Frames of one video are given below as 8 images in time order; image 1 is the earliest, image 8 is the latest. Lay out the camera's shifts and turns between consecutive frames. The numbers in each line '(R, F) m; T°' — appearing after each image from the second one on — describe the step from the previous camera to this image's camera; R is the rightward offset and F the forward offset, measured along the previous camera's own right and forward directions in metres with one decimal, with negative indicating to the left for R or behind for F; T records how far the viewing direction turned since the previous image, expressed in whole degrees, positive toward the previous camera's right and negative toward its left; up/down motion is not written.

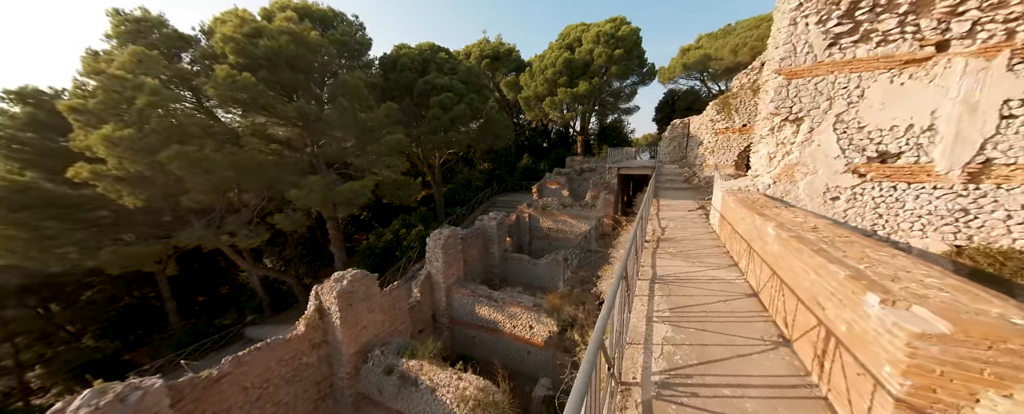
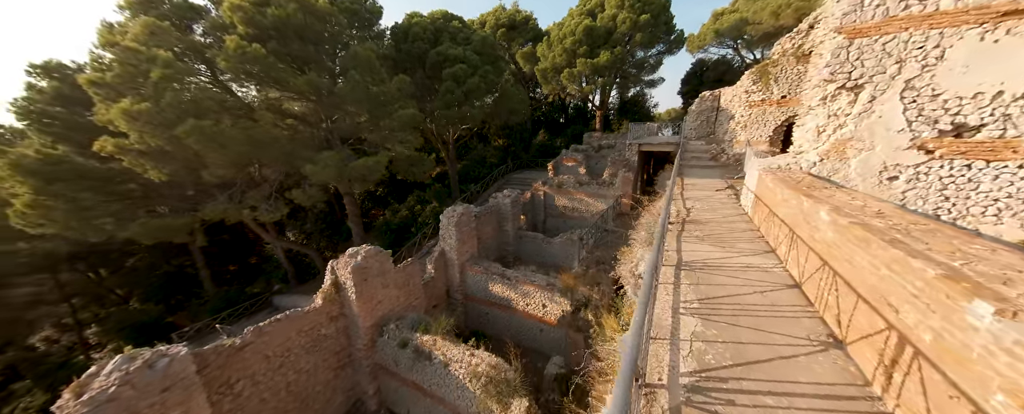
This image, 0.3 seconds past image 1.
(0.0, +0.2) m; -3°
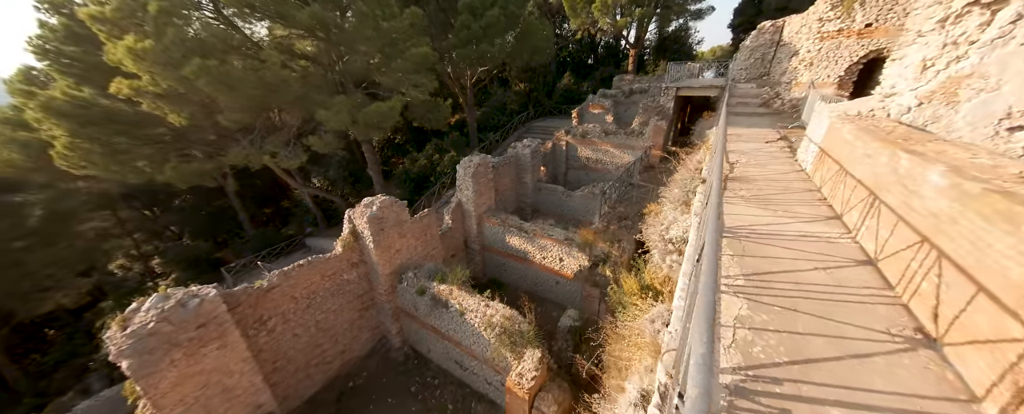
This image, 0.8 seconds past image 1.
(0.0, +0.4) m; -4°
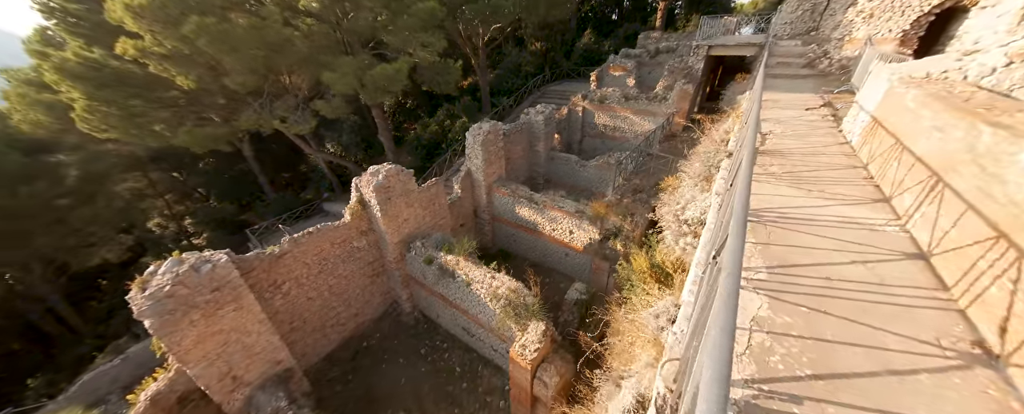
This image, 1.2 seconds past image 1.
(+0.1, +0.2) m; -3°
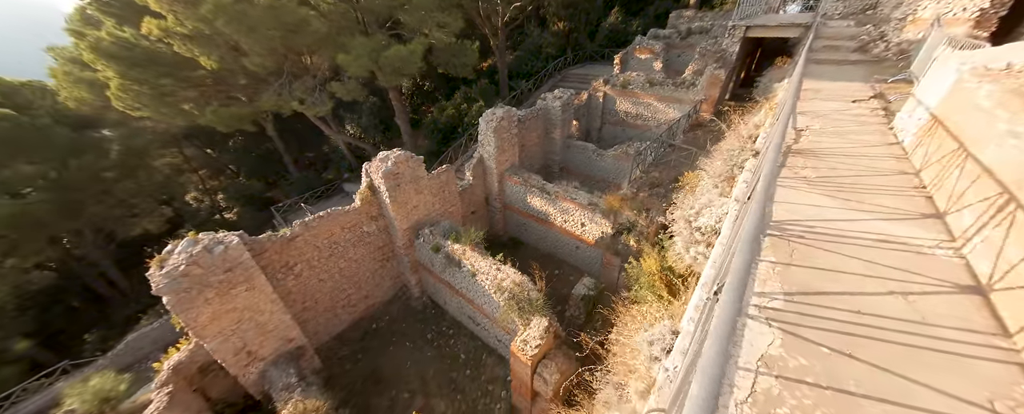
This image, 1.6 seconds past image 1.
(+0.2, +0.2) m; -3°
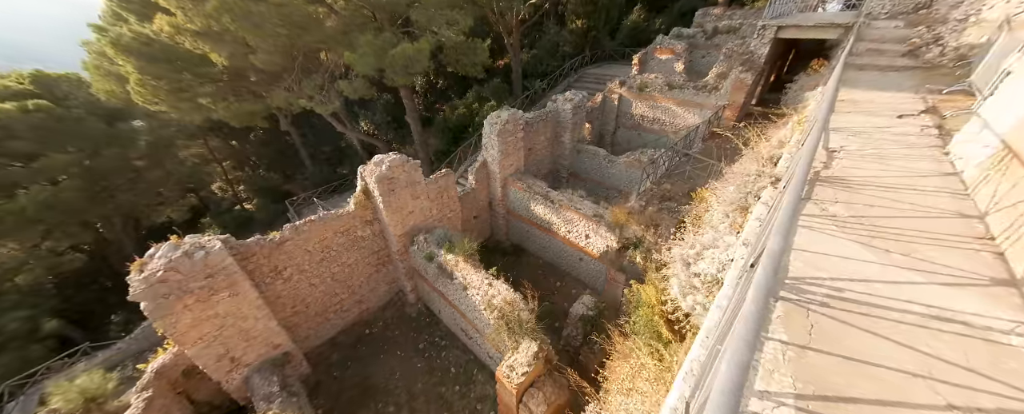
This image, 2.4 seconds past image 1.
(+0.3, +0.3) m; -3°
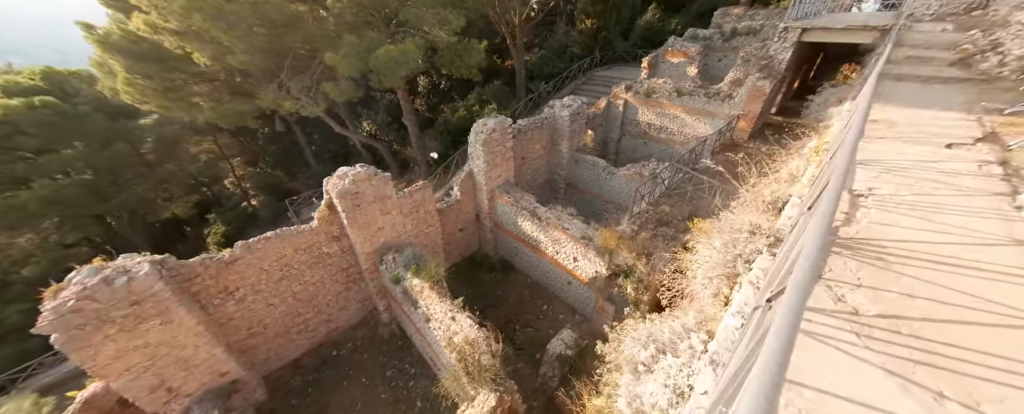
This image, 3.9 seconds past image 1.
(+0.7, +0.6) m; -2°
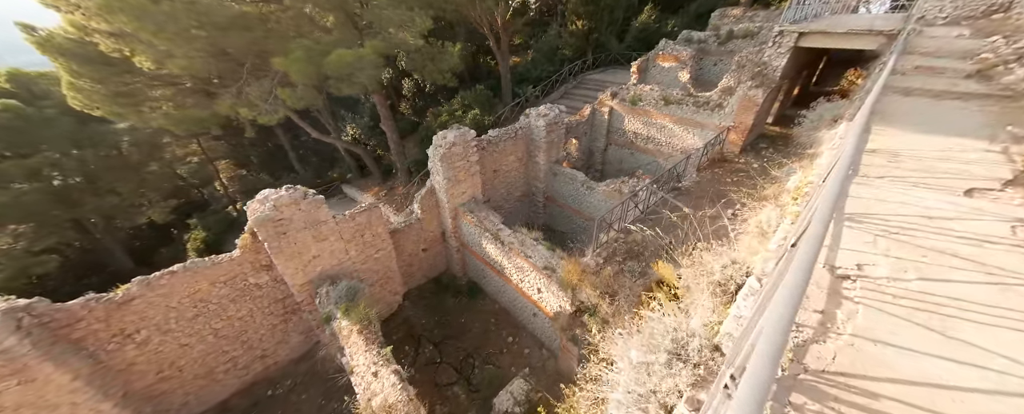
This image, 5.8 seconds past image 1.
(+0.9, +0.7) m; -1°
